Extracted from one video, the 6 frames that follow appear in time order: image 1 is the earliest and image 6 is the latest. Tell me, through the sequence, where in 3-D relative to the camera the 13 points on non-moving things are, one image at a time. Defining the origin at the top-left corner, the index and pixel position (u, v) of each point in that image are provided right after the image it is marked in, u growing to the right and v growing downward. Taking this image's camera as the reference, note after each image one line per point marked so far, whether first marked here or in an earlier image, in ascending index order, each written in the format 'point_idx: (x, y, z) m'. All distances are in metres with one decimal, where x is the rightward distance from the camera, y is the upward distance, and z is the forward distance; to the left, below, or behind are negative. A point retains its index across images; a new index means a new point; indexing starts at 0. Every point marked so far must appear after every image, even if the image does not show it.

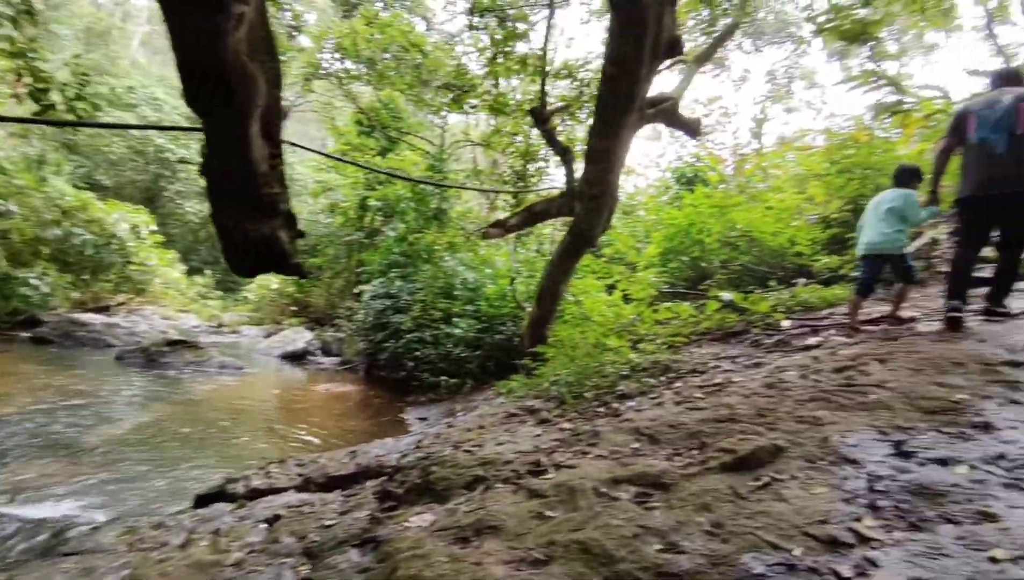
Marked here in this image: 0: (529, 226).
0: (+0.2, +0.7, +6.0) m
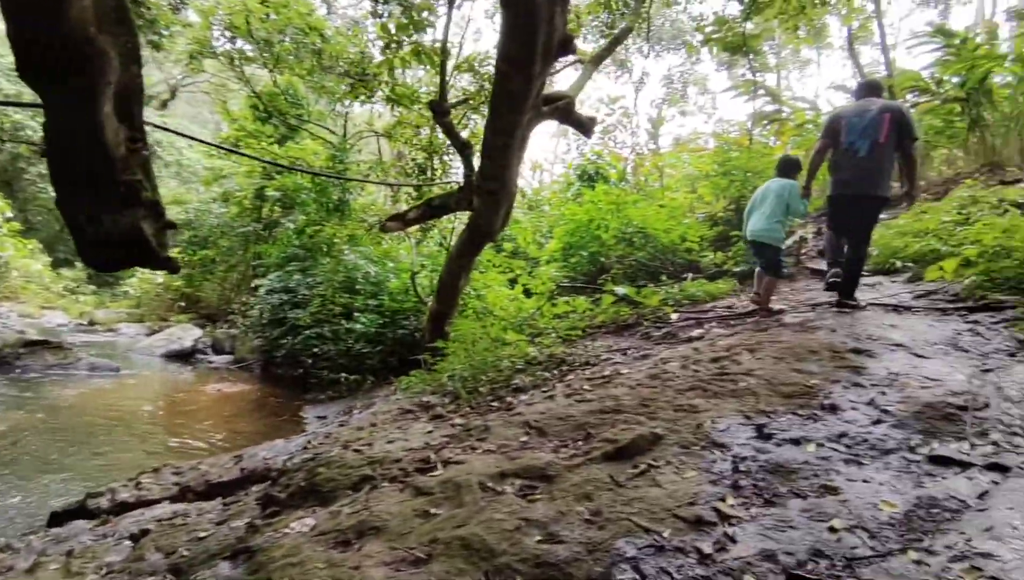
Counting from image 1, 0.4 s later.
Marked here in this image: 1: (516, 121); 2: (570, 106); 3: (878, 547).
0: (-0.9, +0.7, +5.9) m
1: (0.0, +1.2, +4.2) m
2: (+0.5, +1.6, +4.9) m
3: (+1.2, -0.9, +2.0) m
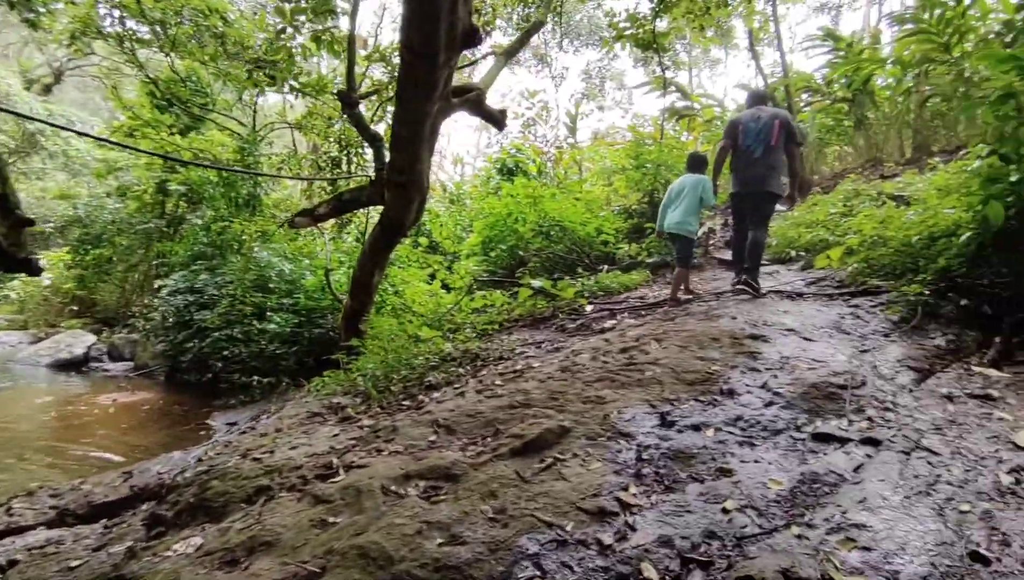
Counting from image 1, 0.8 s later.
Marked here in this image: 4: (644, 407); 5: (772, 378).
0: (-1.7, +0.8, +5.7) m
1: (-0.6, +1.3, +4.1) m
2: (-0.3, +1.6, +4.9) m
3: (+0.9, -0.8, +2.1) m
4: (+0.7, -0.6, +3.0) m
5: (+1.4, -0.5, +3.1) m
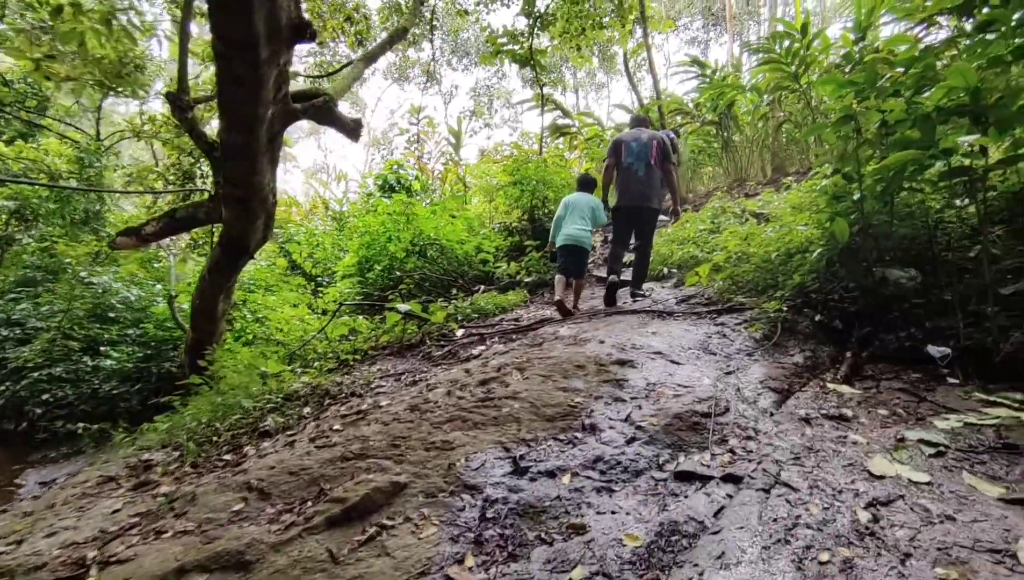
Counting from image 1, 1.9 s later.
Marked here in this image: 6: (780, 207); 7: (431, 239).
0: (-2.9, +0.5, +4.9) m
1: (-1.6, +1.1, +3.6) m
2: (-1.4, +1.4, +4.4) m
3: (+0.3, -0.9, +1.7) m
4: (-0.1, -0.7, +2.6) m
5: (+0.6, -0.6, +2.9) m
6: (+2.5, +0.8, +5.5) m
7: (-1.0, +0.6, +7.3) m
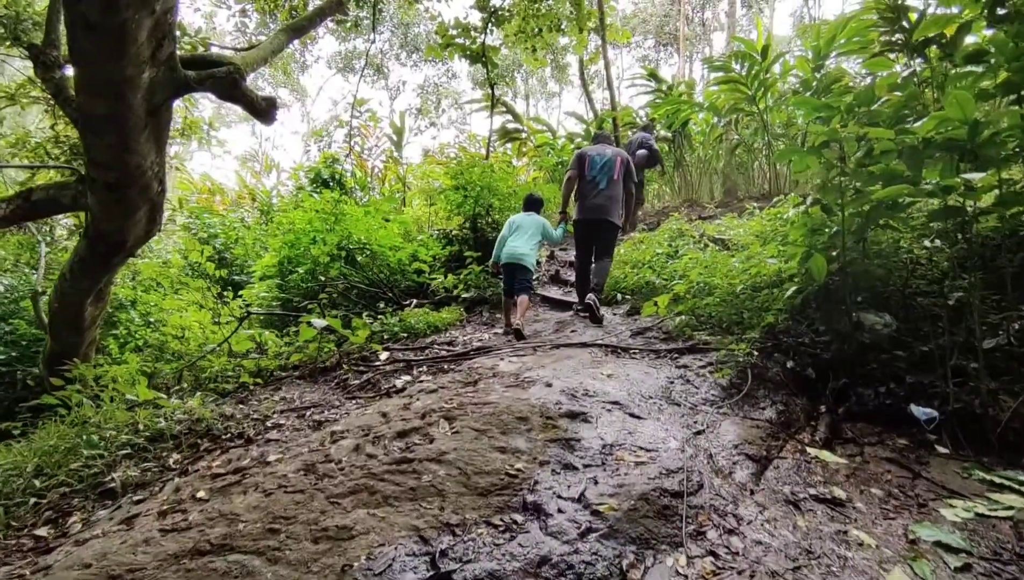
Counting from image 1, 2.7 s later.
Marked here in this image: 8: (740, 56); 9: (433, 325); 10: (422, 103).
0: (-3.4, +0.5, +4.0) m
1: (-1.9, +1.0, +2.8) m
2: (-1.7, +1.3, +3.6) m
3: (+0.1, -1.1, +1.1) m
4: (-0.3, -0.9, +2.0) m
5: (+0.3, -0.8, +2.3) m
6: (+2.0, +0.5, +5.1) m
7: (-1.7, +0.5, +6.6) m
8: (+3.1, +3.1, +7.8) m
9: (-0.7, -0.3, +5.4) m
10: (-2.4, +4.9, +15.2) m
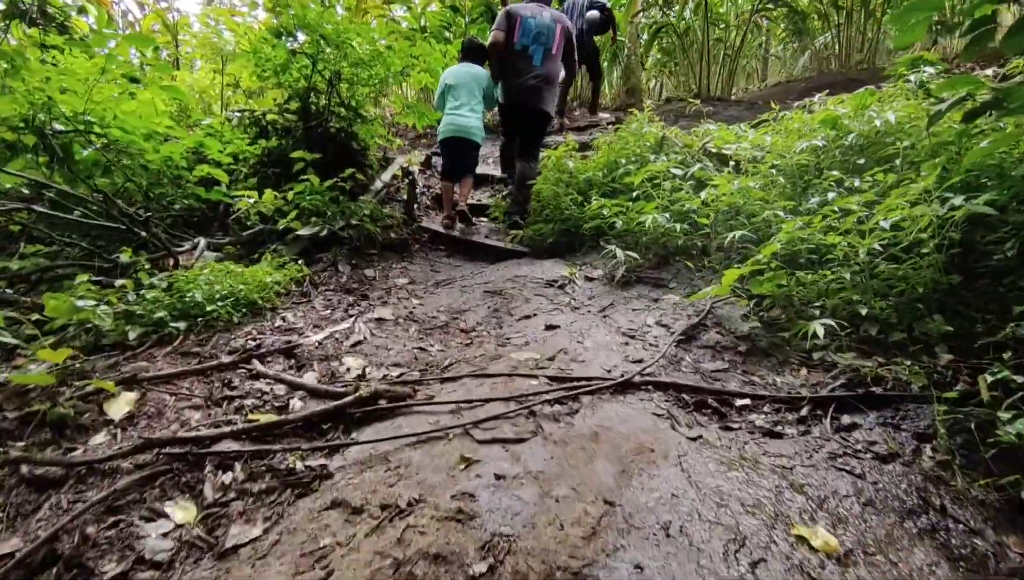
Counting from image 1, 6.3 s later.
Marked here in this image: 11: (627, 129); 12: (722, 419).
0: (-3.2, +0.5, +0.4) m
1: (-1.4, +0.8, -0.4) m
2: (-1.5, +1.3, +0.4) m
3: (+0.9, -1.5, -1.0) m
4: (+0.2, -1.1, -0.3) m
5: (+0.7, -1.0, +0.2) m
6: (+1.5, +0.7, +3.1) m
7: (-2.5, +1.0, +3.3) m
8: (+1.8, +3.8, +5.5) m
9: (-1.2, 0.0, +2.6) m
10: (-5.7, +6.7, +10.5) m
11: (+0.9, +1.2, +4.2) m
12: (+0.6, -0.4, +1.7) m
